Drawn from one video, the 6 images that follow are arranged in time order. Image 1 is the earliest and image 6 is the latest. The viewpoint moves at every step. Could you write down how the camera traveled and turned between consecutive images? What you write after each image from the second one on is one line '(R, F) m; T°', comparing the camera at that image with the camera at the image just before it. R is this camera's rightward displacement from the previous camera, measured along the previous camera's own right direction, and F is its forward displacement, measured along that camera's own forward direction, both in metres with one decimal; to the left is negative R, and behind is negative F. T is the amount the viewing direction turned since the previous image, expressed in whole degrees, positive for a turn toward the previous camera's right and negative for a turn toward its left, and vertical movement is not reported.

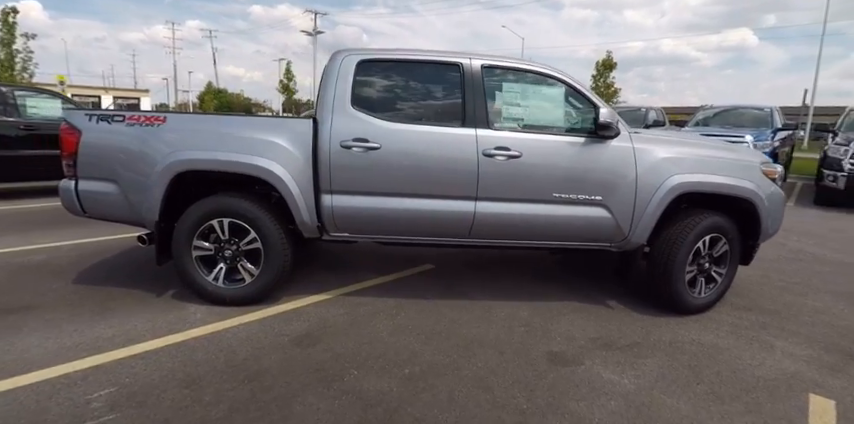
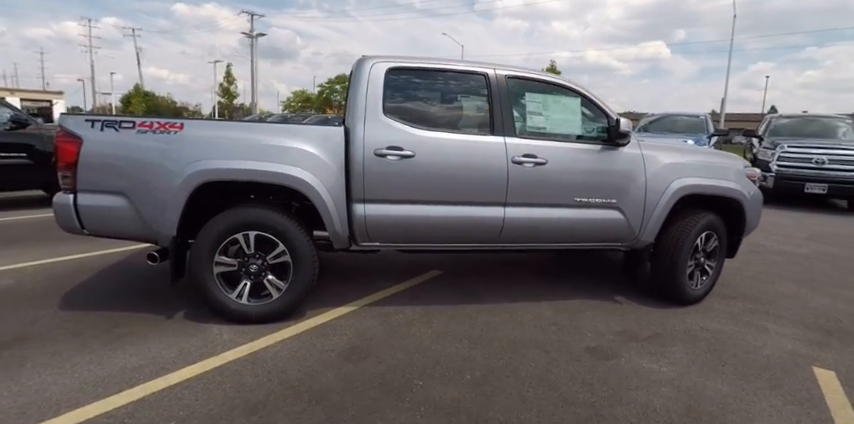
(-0.7, 0.0) m; +8°
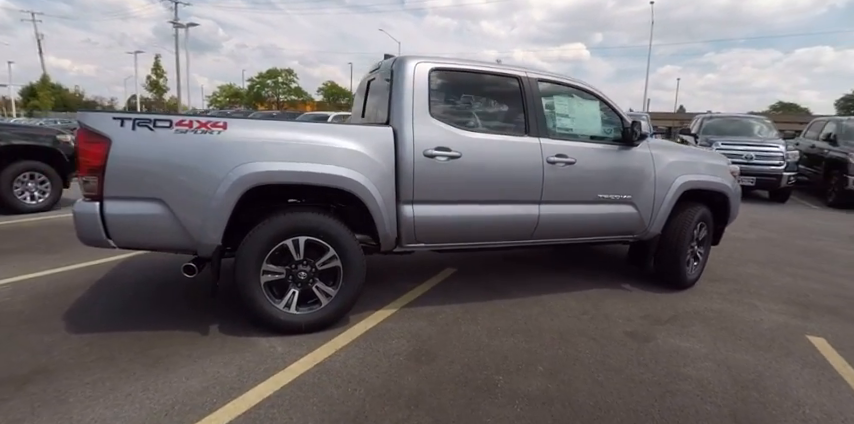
(-0.9, 0.0) m; +9°
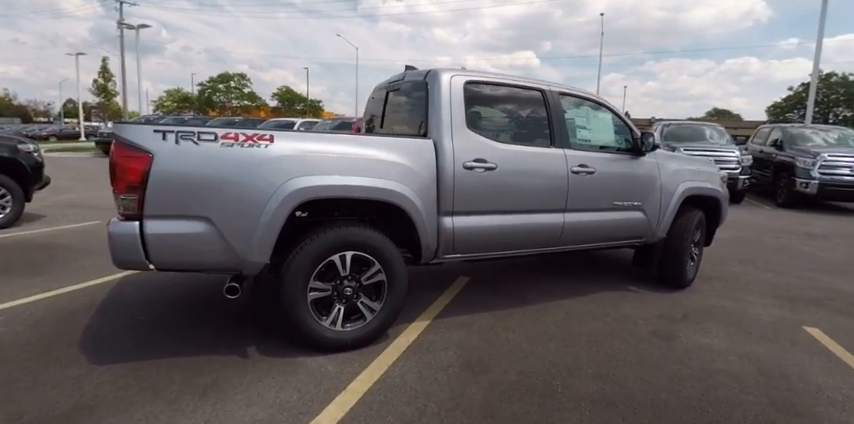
(-0.6, 0.0) m; +6°
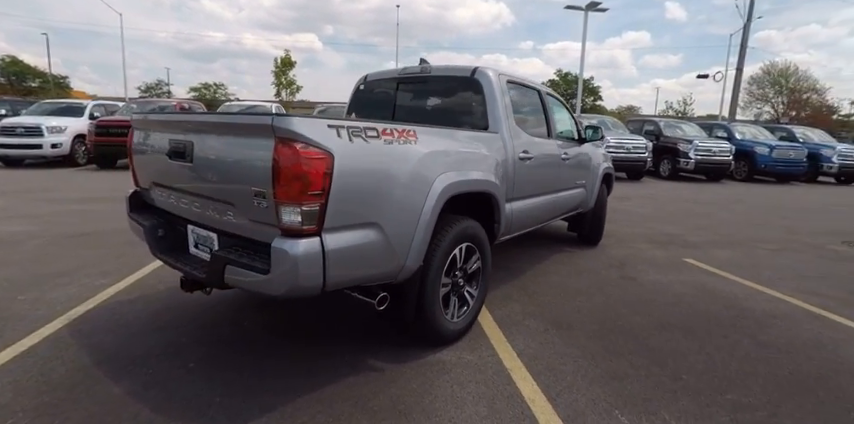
(-2.1, +0.4) m; +27°
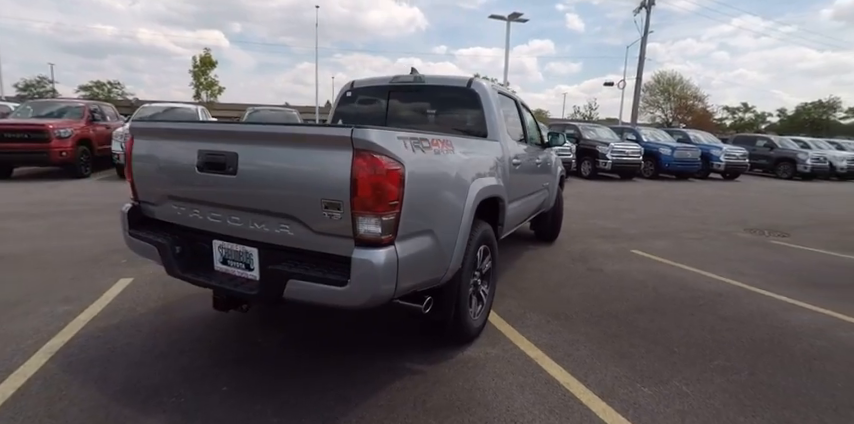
(-0.7, -0.1) m; +11°
